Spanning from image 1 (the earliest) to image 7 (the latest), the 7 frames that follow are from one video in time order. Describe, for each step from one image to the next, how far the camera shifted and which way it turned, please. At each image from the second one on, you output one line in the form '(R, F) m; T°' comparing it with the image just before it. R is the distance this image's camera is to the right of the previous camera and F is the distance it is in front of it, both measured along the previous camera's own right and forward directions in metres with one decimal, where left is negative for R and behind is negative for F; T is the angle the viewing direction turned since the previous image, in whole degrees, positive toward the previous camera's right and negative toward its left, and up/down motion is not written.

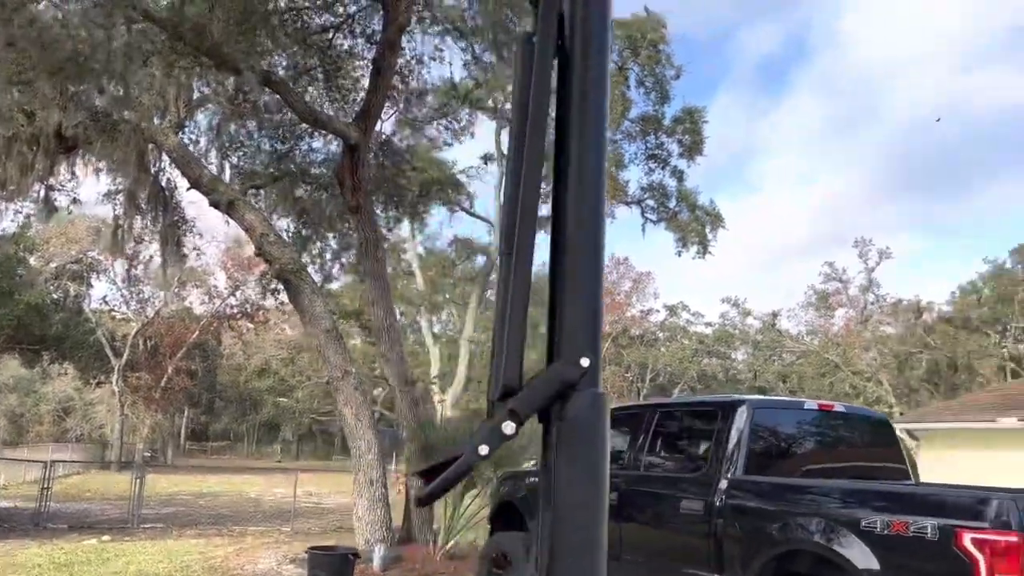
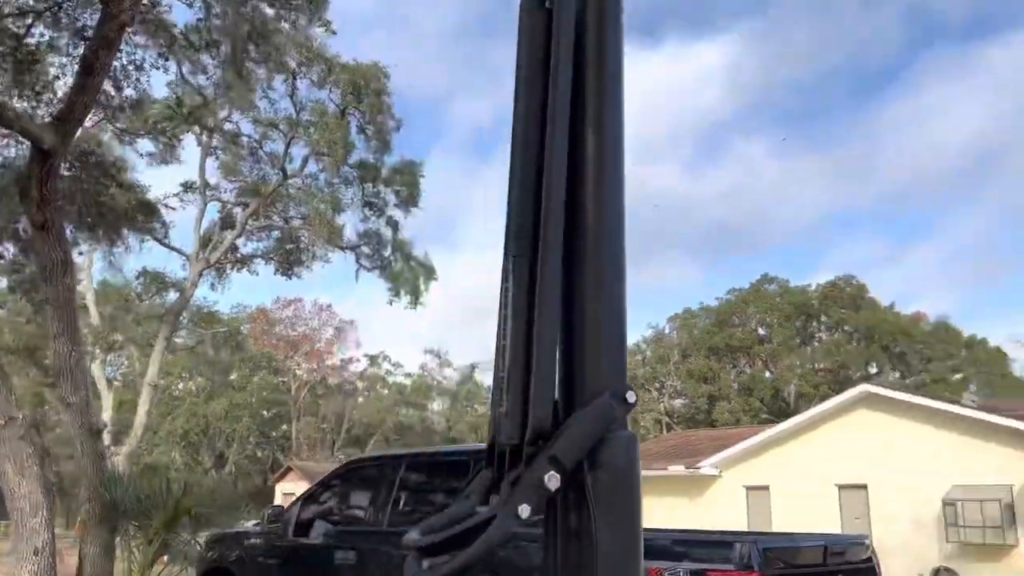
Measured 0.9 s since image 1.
(-0.4, +0.3) m; +21°
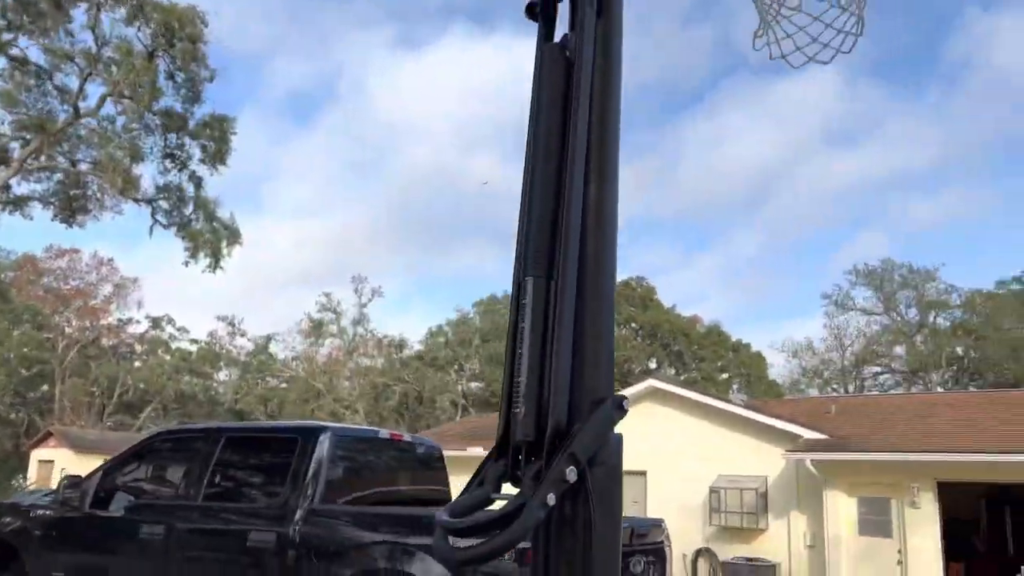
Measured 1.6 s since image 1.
(-0.3, -0.1) m; +14°
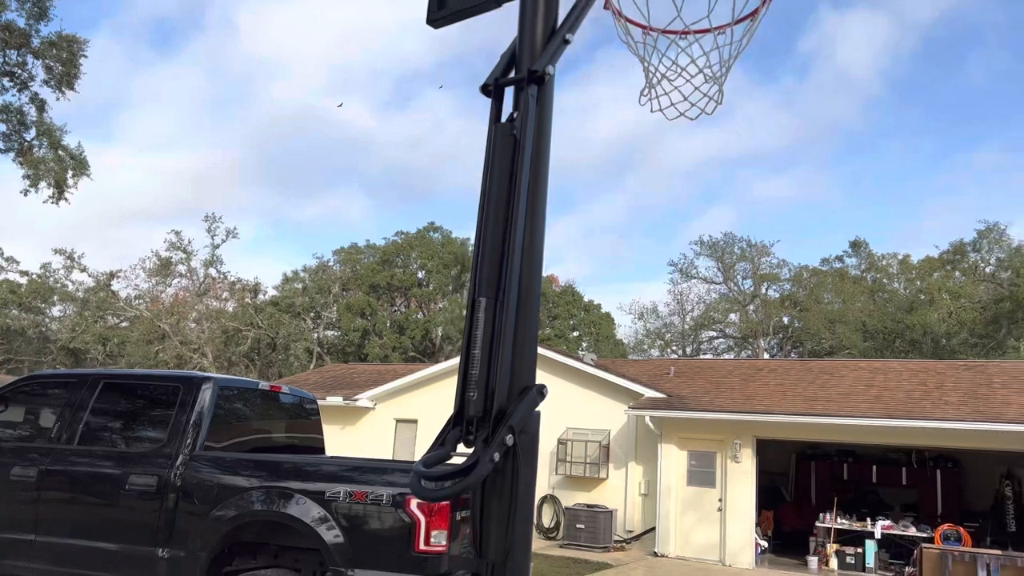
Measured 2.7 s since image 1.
(-0.2, -0.4) m; +10°
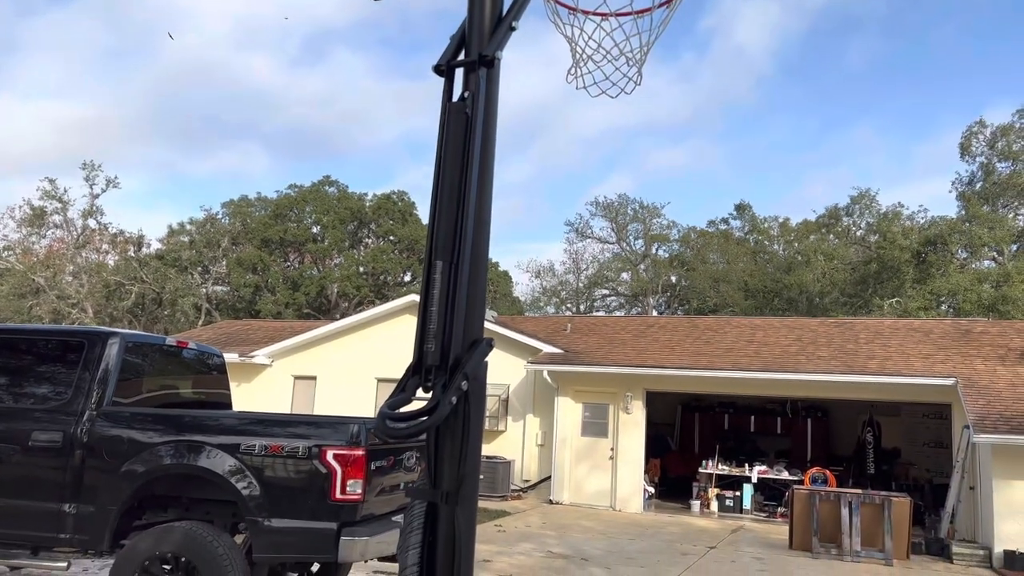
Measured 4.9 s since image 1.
(-0.1, -0.2) m; +7°
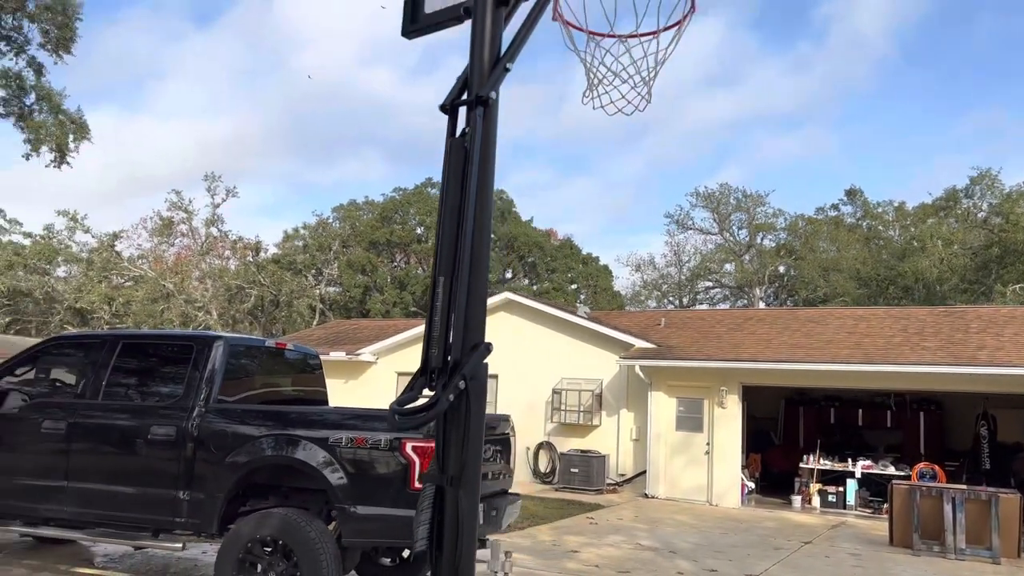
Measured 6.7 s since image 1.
(+0.3, -0.2) m; -7°
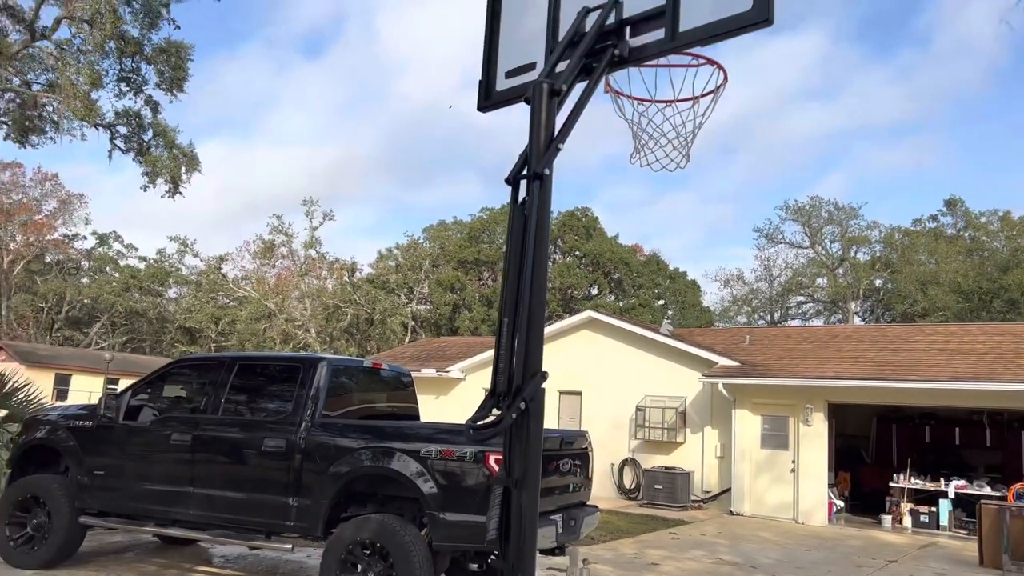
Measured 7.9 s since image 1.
(+0.1, -0.5) m; -6°
